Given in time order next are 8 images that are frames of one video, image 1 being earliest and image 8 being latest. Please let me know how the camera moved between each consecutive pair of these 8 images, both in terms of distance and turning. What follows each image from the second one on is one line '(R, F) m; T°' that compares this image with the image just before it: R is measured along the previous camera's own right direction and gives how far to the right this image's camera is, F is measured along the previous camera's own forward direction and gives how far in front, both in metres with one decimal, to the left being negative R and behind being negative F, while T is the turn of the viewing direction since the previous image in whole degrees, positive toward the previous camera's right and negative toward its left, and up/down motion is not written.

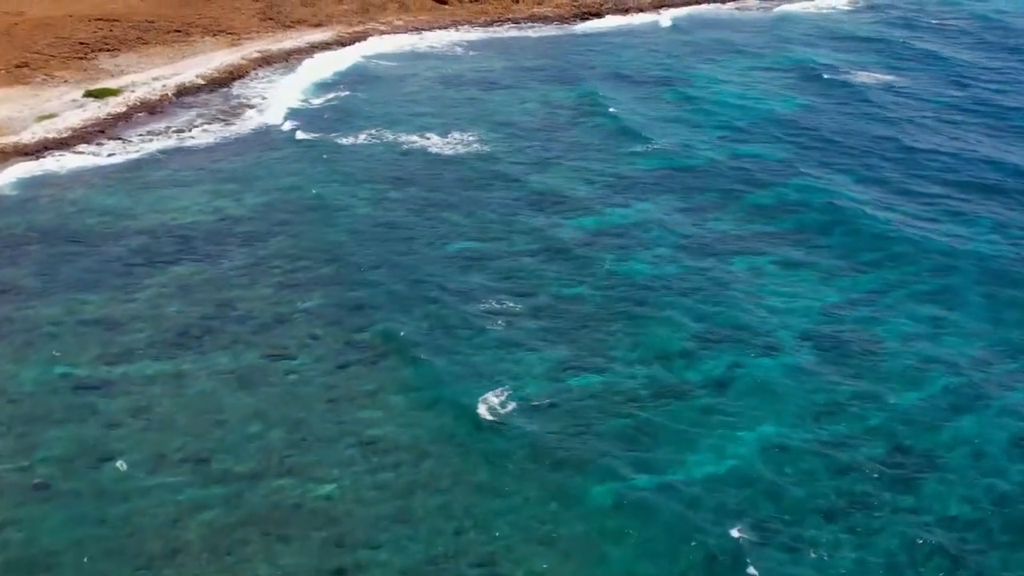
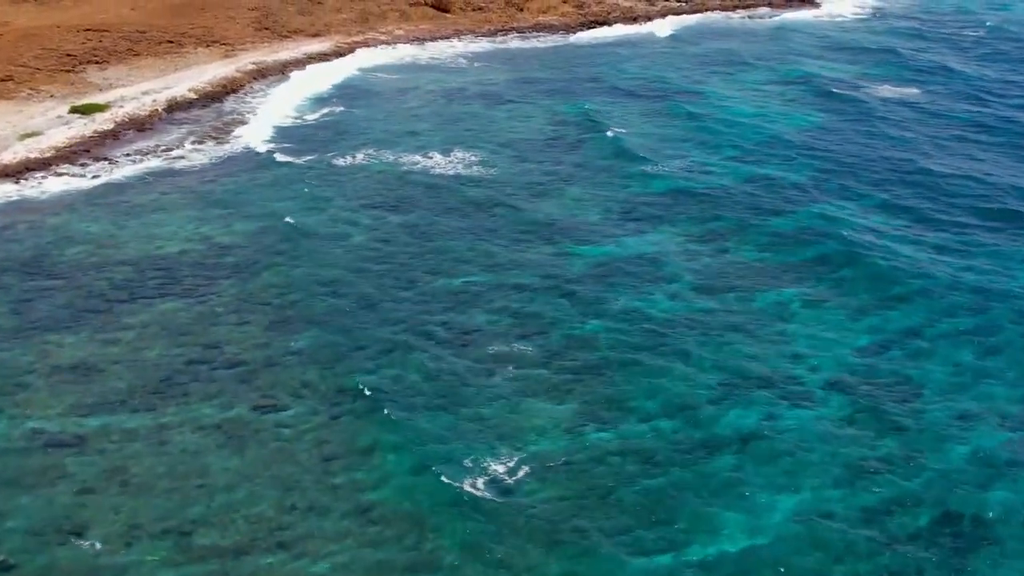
(-0.2, +2.1) m; 0°
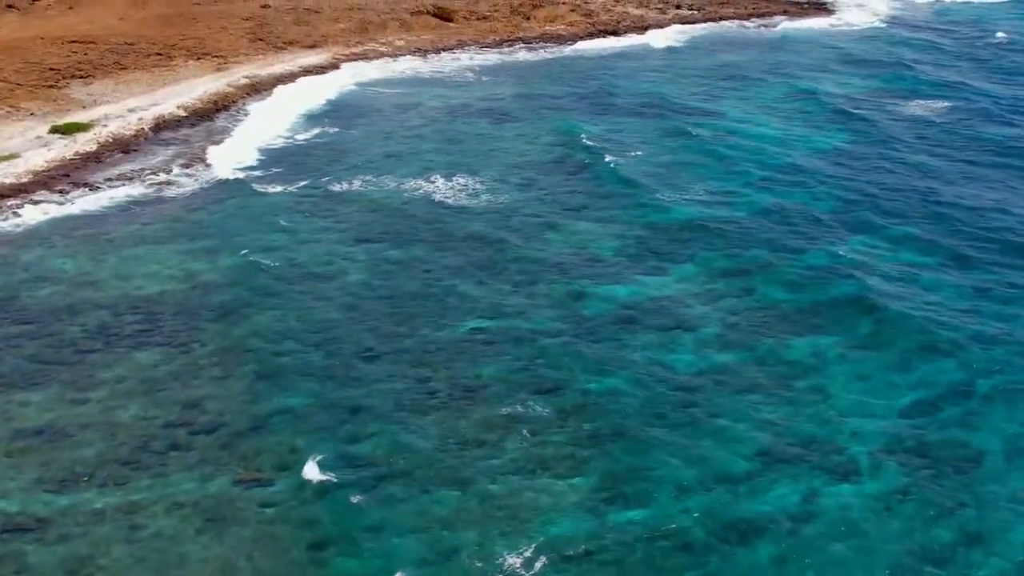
(-0.3, +2.6) m; 0°
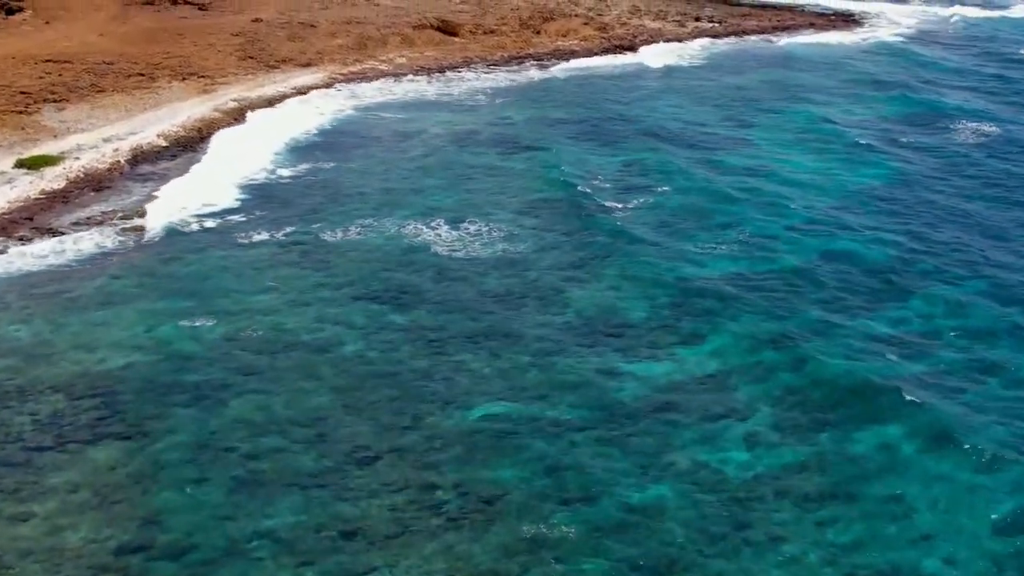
(-0.4, +3.9) m; 0°
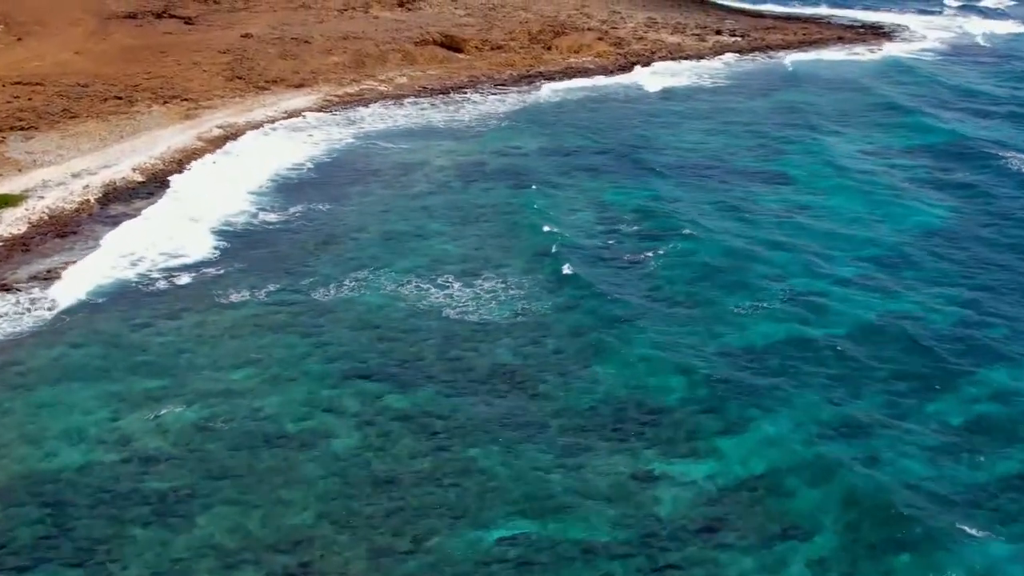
(-0.4, +3.9) m; 0°
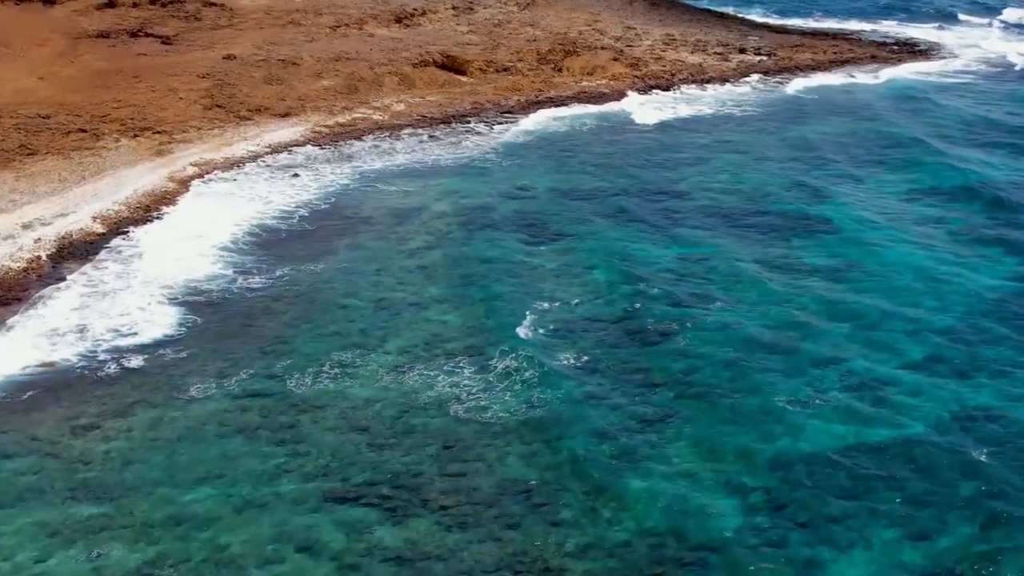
(-0.3, +4.3) m; 0°
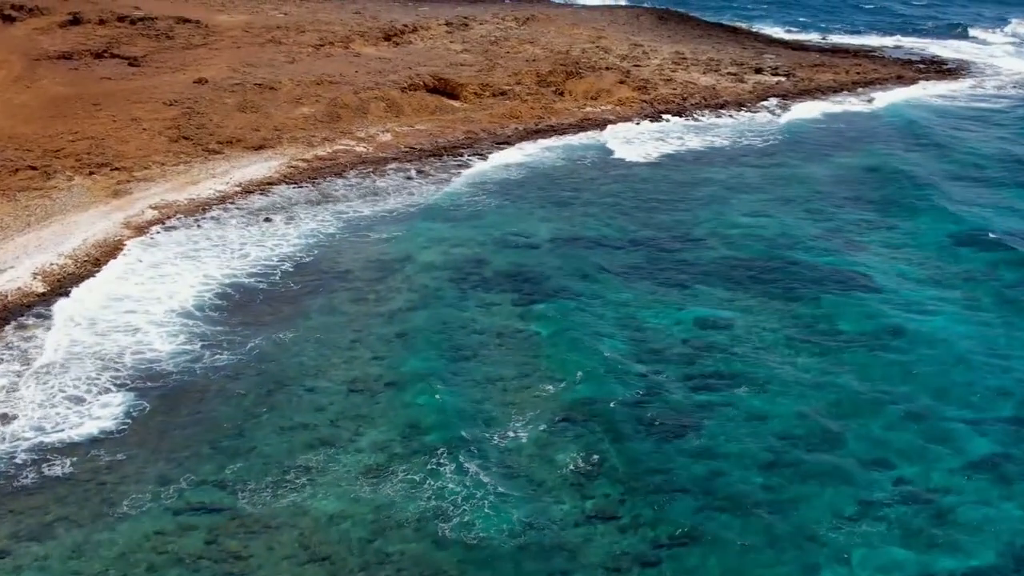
(+0.2, +3.9) m; 0°
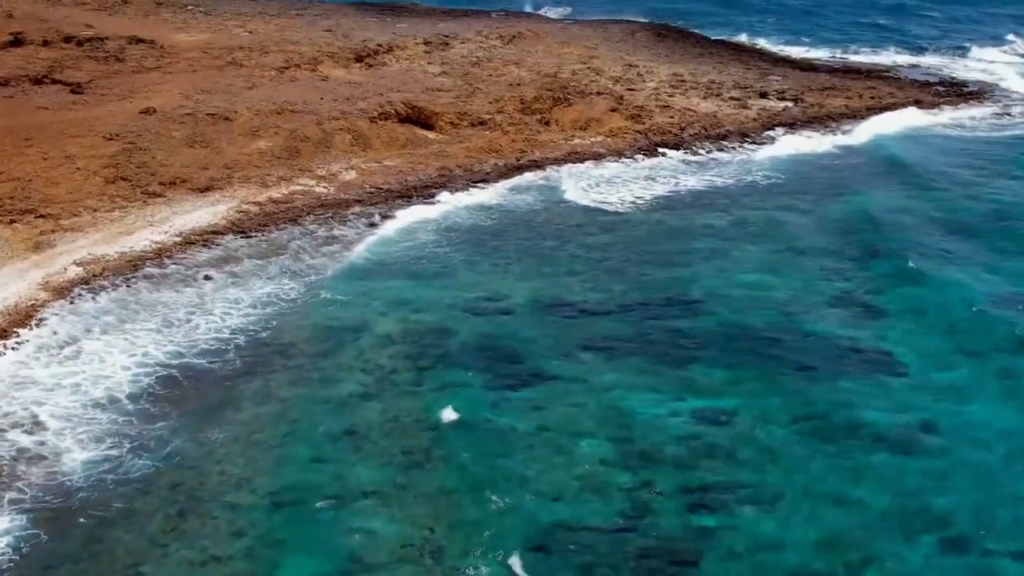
(+0.9, +4.0) m; 0°
